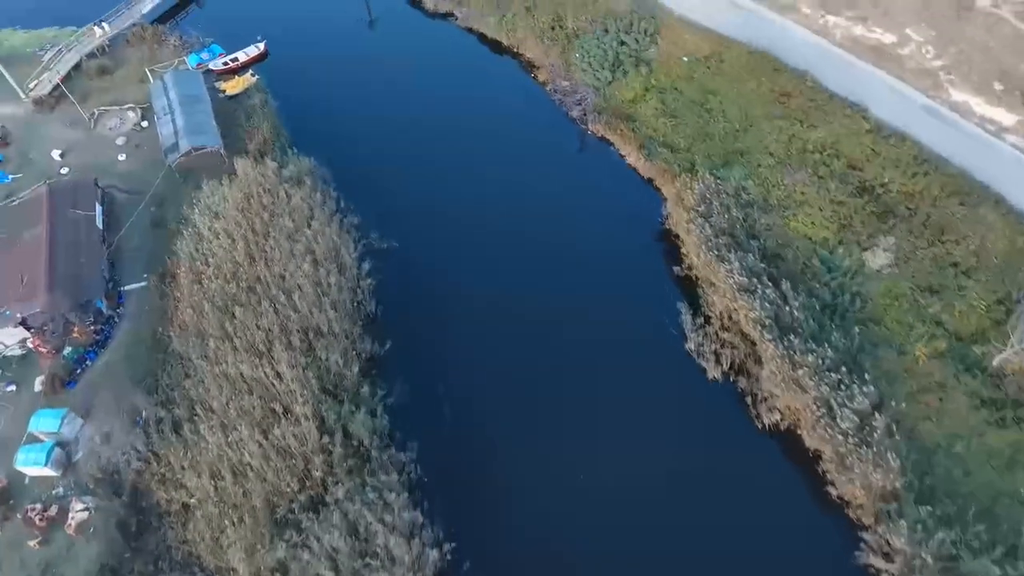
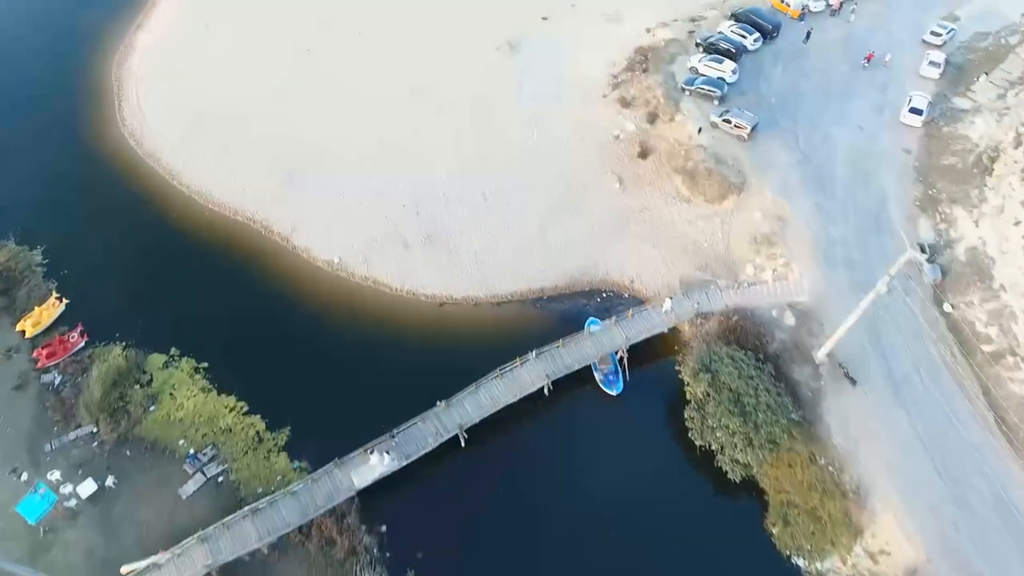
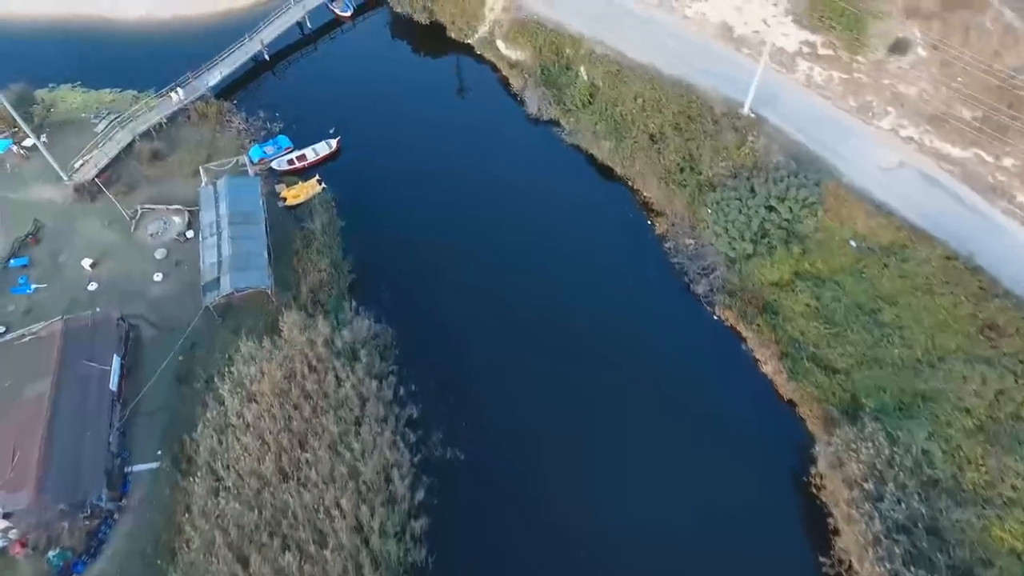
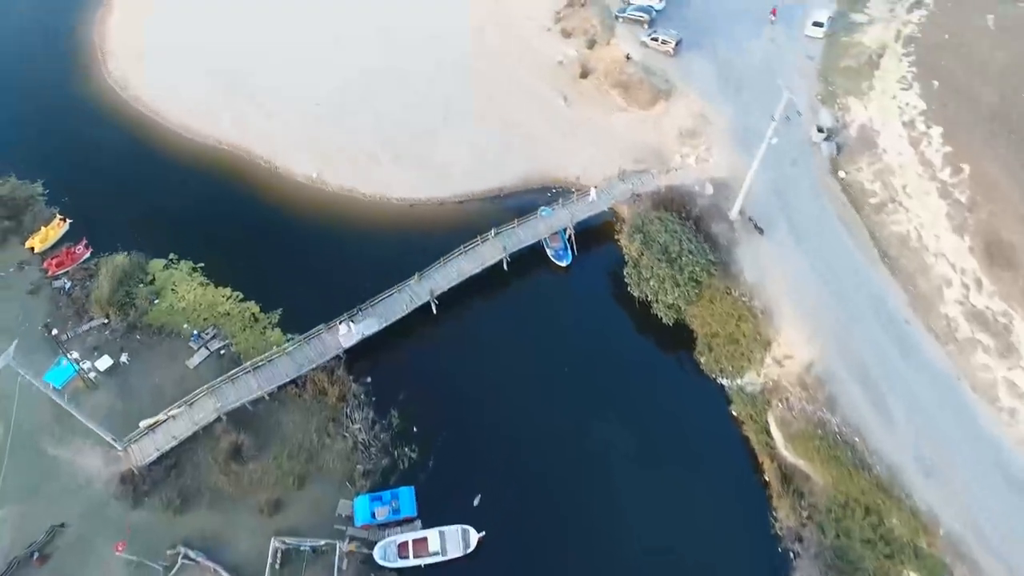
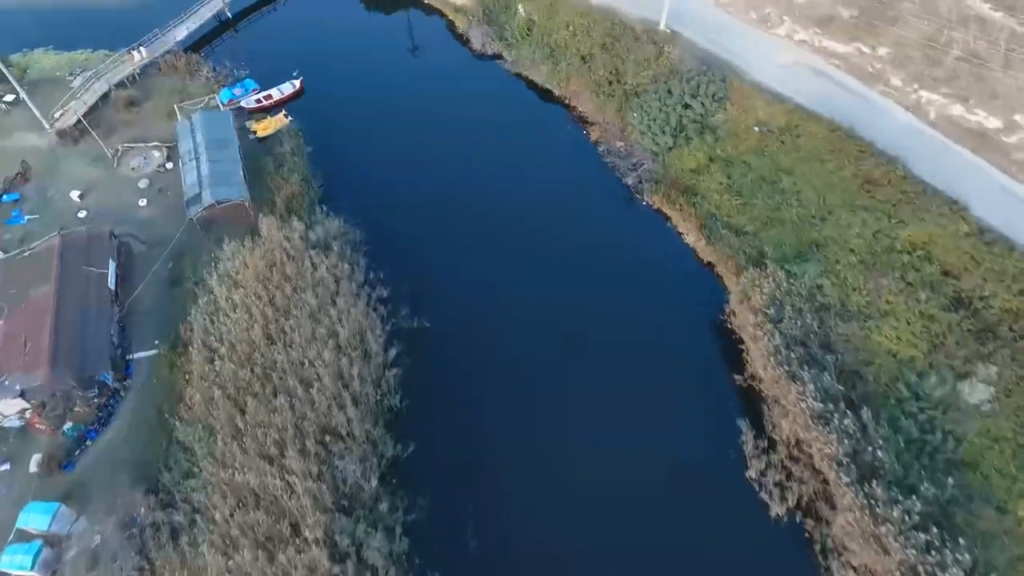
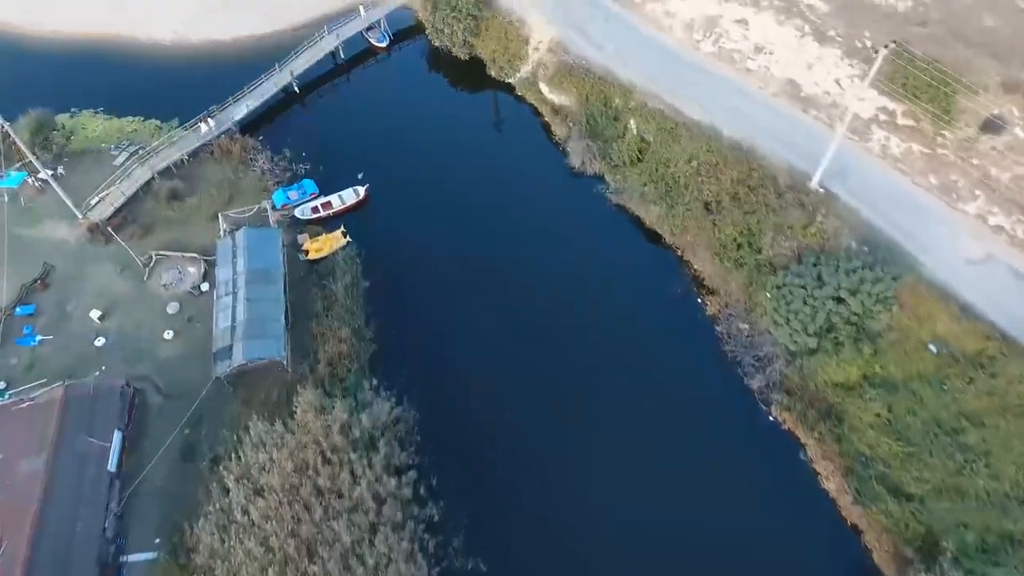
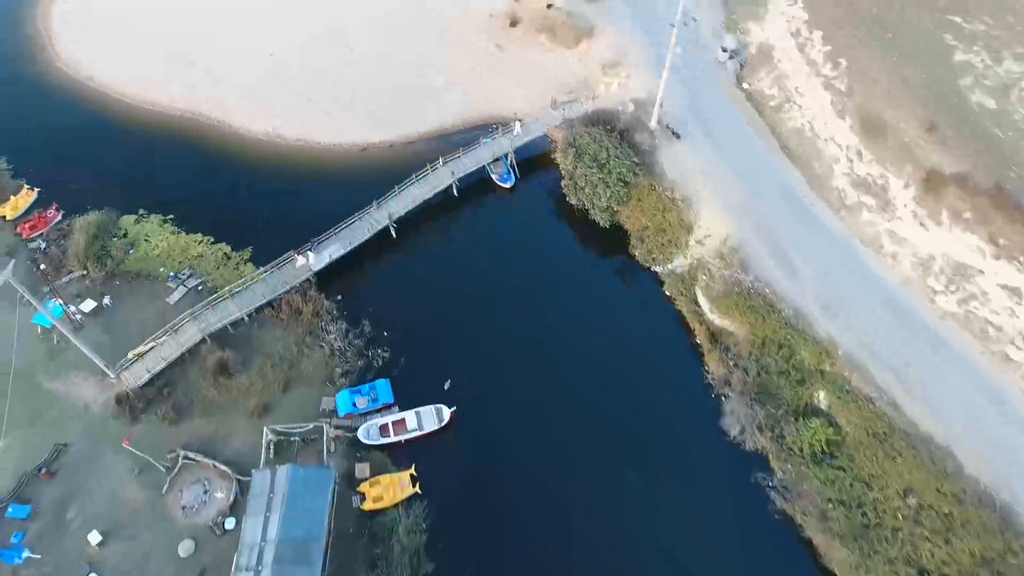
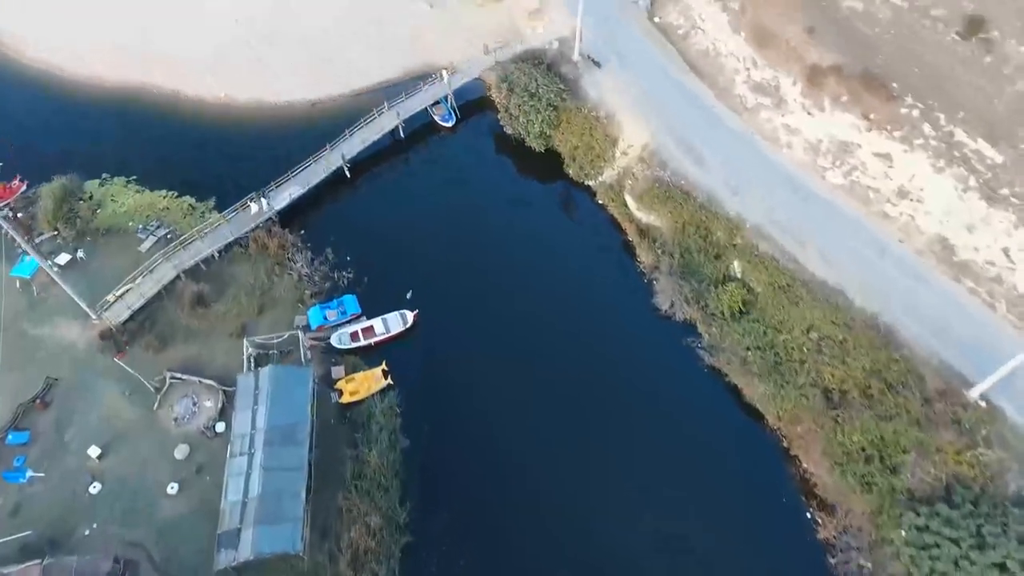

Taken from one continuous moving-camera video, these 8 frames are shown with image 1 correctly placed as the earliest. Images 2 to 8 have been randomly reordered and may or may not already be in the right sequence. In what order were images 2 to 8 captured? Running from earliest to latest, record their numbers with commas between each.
5, 3, 6, 8, 7, 4, 2
